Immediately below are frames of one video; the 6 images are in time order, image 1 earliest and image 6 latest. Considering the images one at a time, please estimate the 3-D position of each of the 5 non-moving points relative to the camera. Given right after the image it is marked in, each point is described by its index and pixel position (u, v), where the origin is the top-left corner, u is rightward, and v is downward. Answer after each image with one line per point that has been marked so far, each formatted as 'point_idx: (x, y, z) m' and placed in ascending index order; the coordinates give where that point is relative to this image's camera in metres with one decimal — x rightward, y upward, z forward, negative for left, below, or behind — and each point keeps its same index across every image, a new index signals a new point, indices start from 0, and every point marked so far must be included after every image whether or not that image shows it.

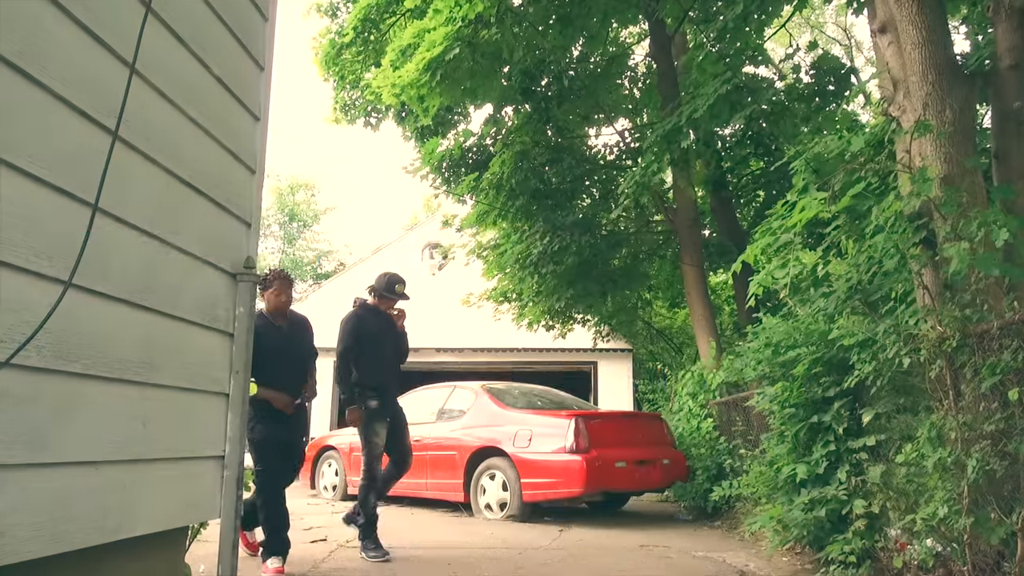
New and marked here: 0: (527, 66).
0: (+0.2, +3.1, +10.2) m
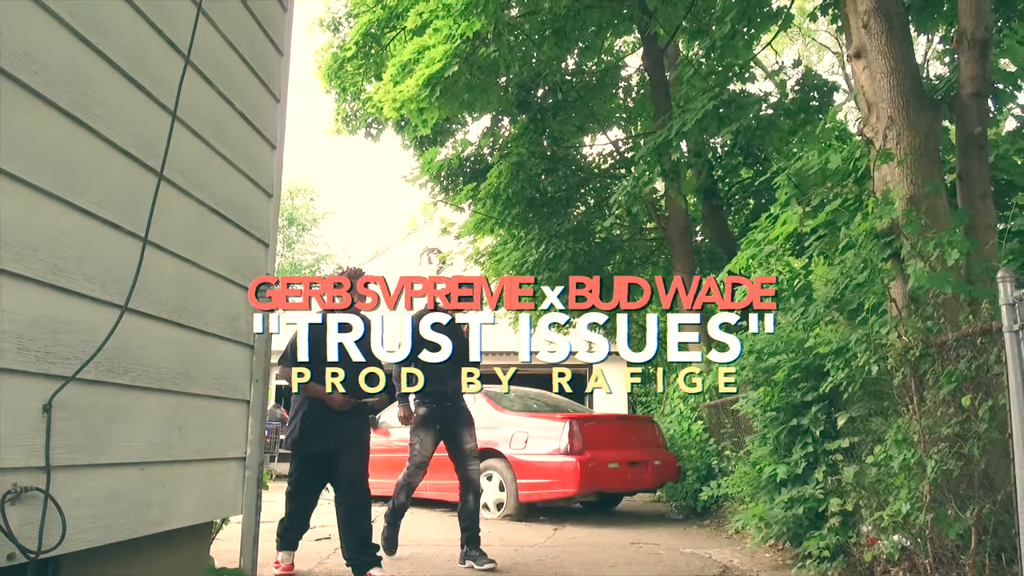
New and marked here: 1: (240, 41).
0: (+0.2, +3.0, +10.5) m
1: (-1.2, +1.1, +3.3) m
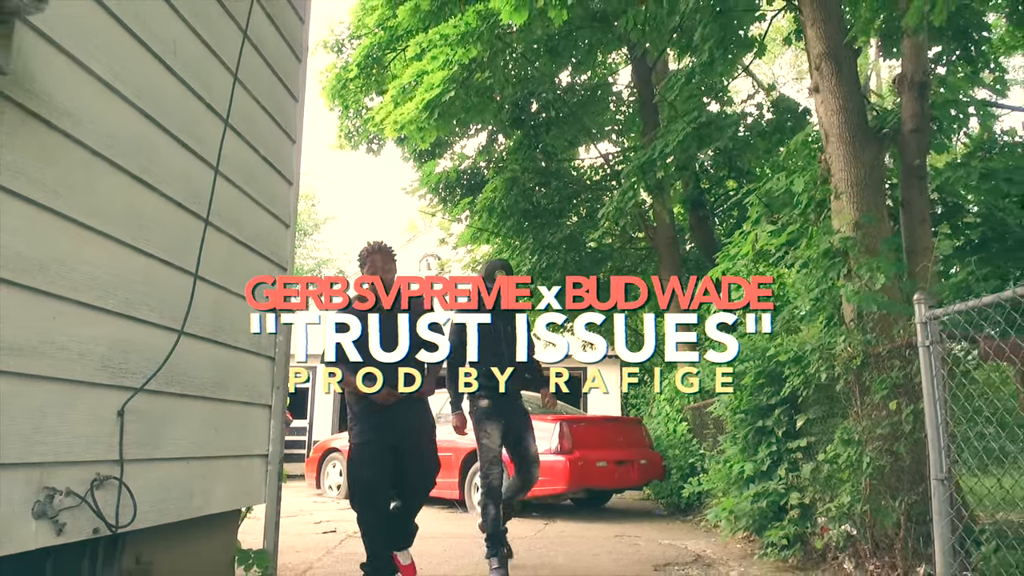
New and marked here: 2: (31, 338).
0: (+0.1, +2.9, +11.0) m
1: (-1.3, +1.0, +3.8) m
2: (-1.5, -0.2, +2.2) m
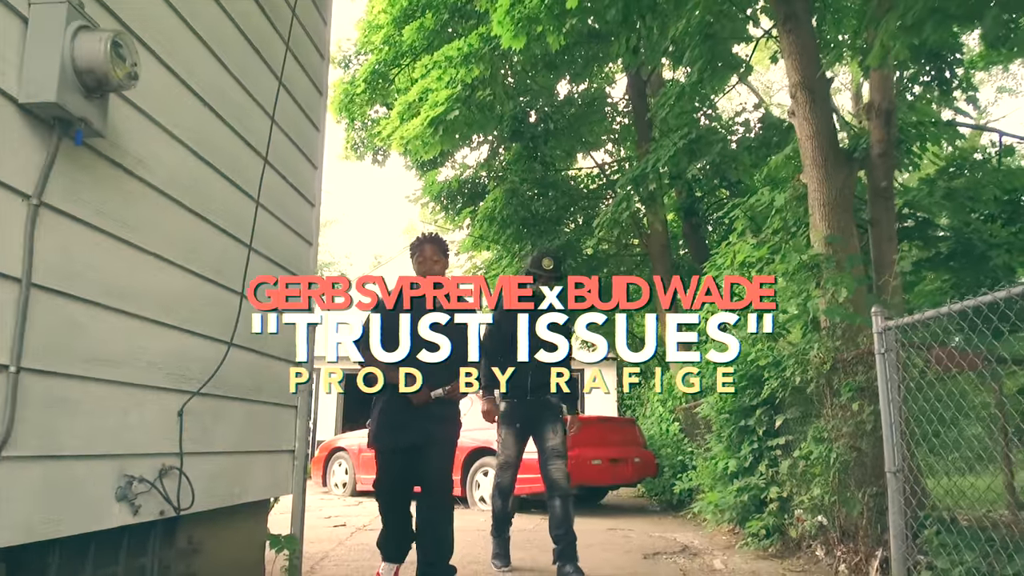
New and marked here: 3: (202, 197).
0: (+0.1, +2.8, +11.5) m
1: (-1.3, +0.9, +4.3) m
2: (-1.5, -0.2, +2.7) m
3: (-1.4, +0.4, +3.3) m
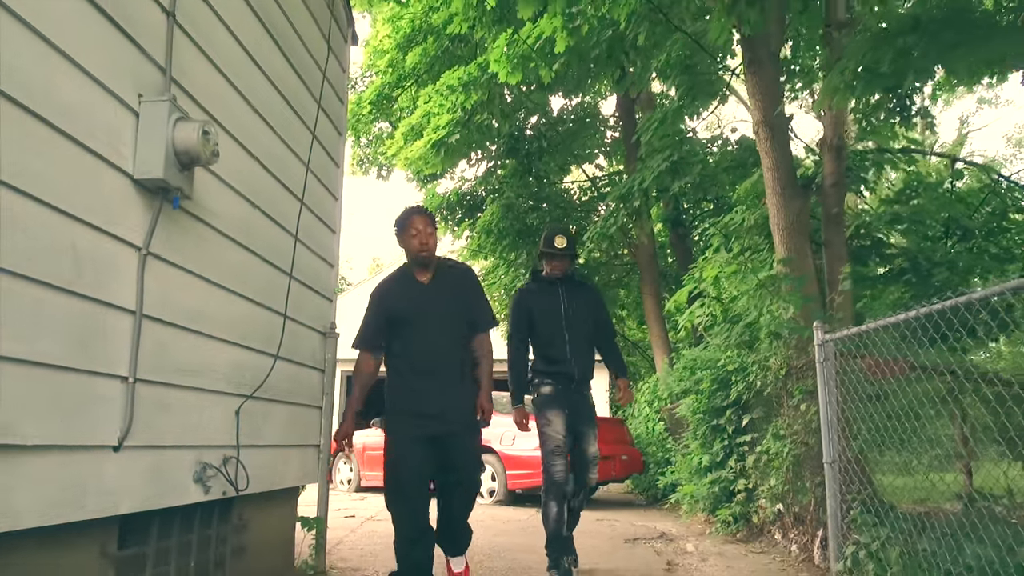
0: (0.0, +2.7, +12.2) m
1: (-1.3, +0.8, +5.0) m
2: (-1.5, -0.4, +3.4) m
3: (-1.4, +0.3, +4.0) m
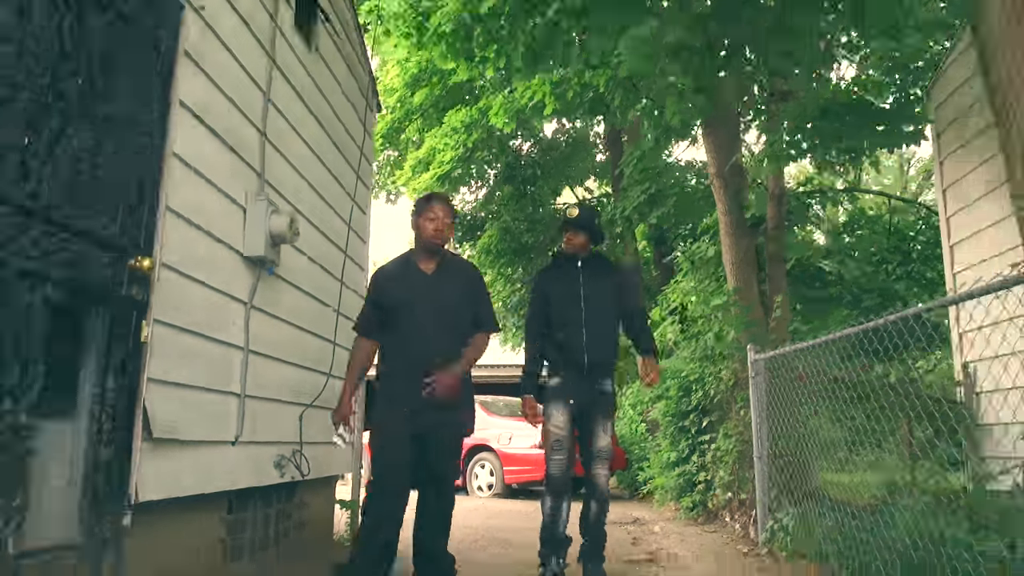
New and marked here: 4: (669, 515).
0: (-0.1, +2.4, +13.5) m
1: (-1.4, +0.6, +6.3) m
2: (-1.5, -0.6, +4.7) m
3: (-1.5, 0.0, +5.2) m
4: (+1.9, -2.7, +8.6) m
